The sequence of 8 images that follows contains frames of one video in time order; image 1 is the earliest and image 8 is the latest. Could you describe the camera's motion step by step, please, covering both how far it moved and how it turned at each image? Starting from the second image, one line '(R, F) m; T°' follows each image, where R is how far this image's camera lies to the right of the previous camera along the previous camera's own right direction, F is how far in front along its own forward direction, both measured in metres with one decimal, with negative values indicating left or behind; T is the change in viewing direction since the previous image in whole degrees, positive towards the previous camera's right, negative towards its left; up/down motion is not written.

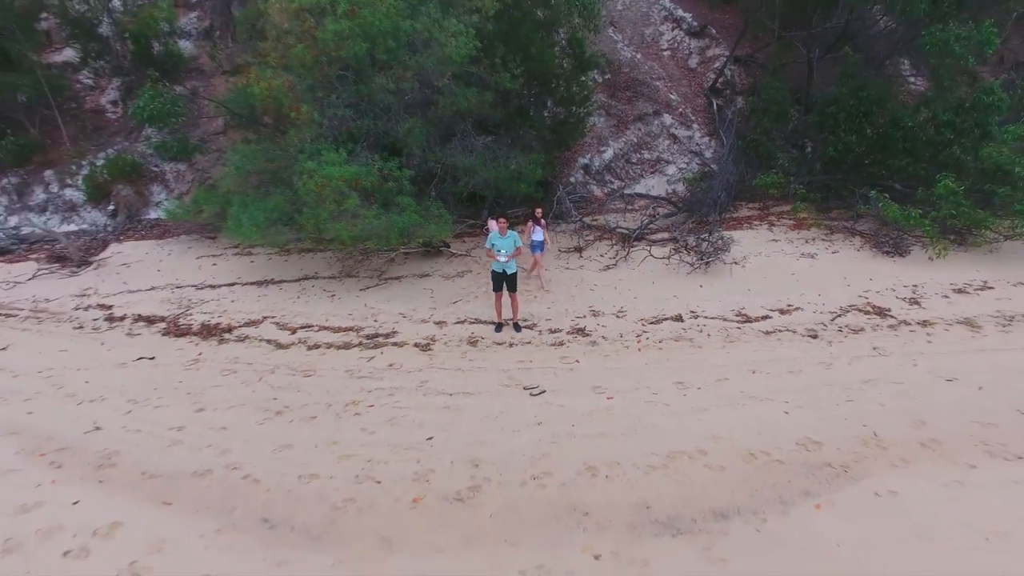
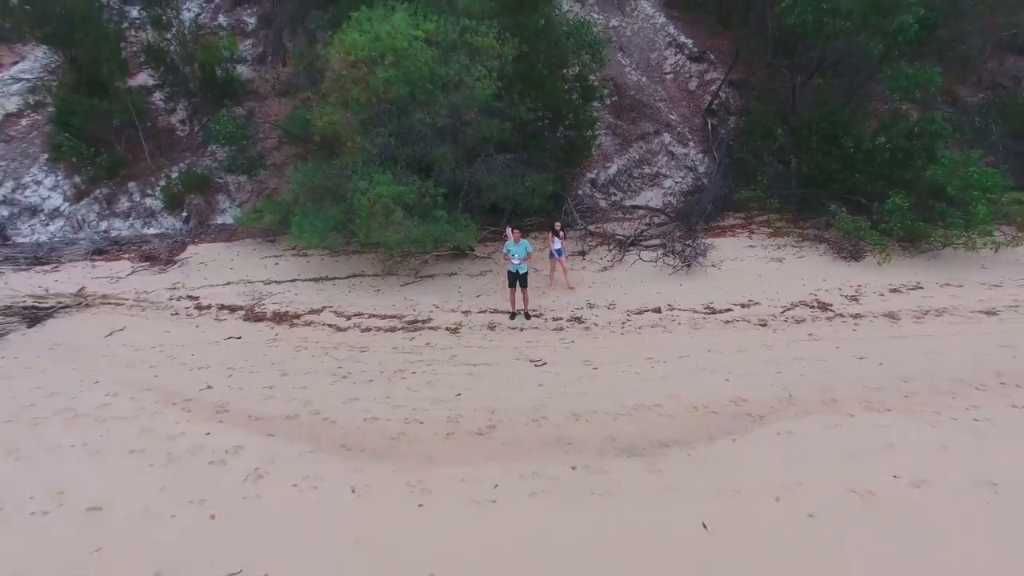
(+0.1, -1.5) m; -2°
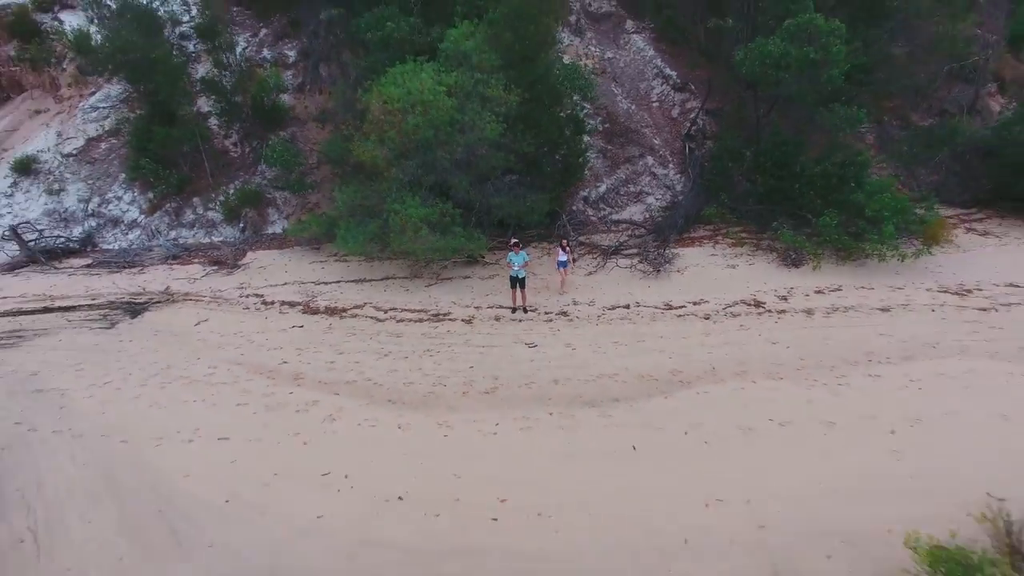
(+0.2, -2.1) m; -1°
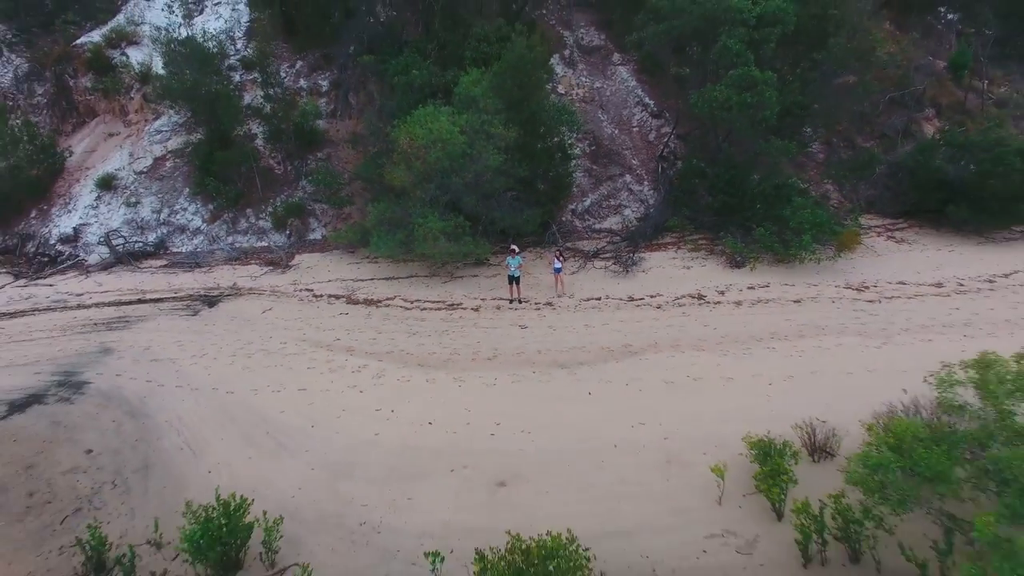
(+0.2, -2.8) m; -1°
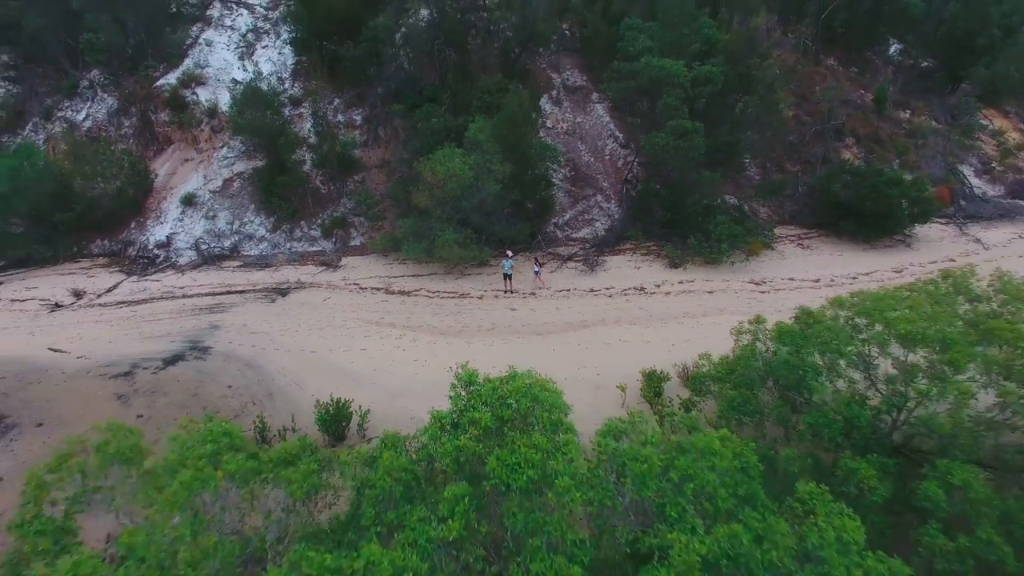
(+0.3, -4.7) m; 0°
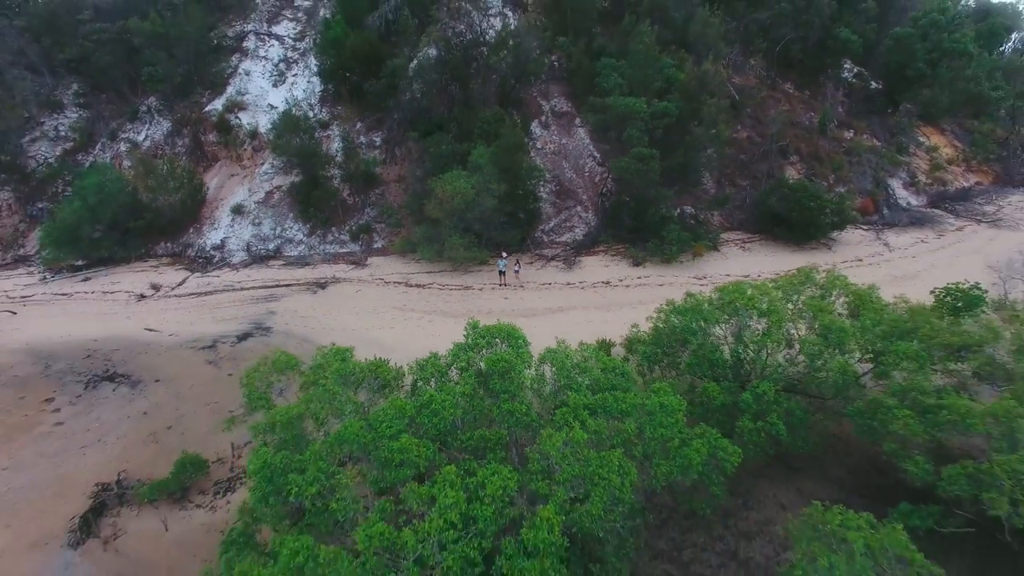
(+0.3, -4.4) m; 0°
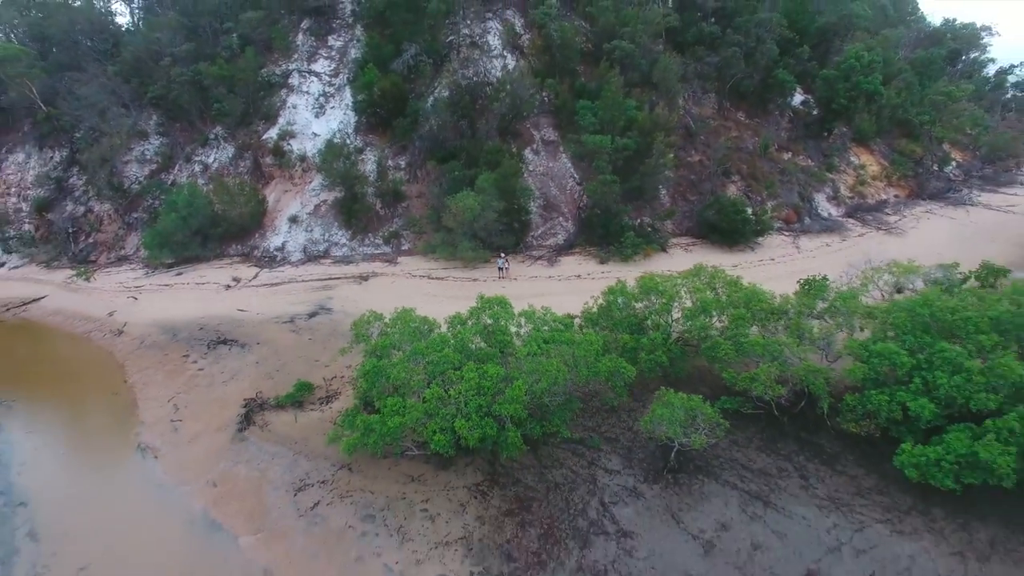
(+0.3, -7.1) m; 0°
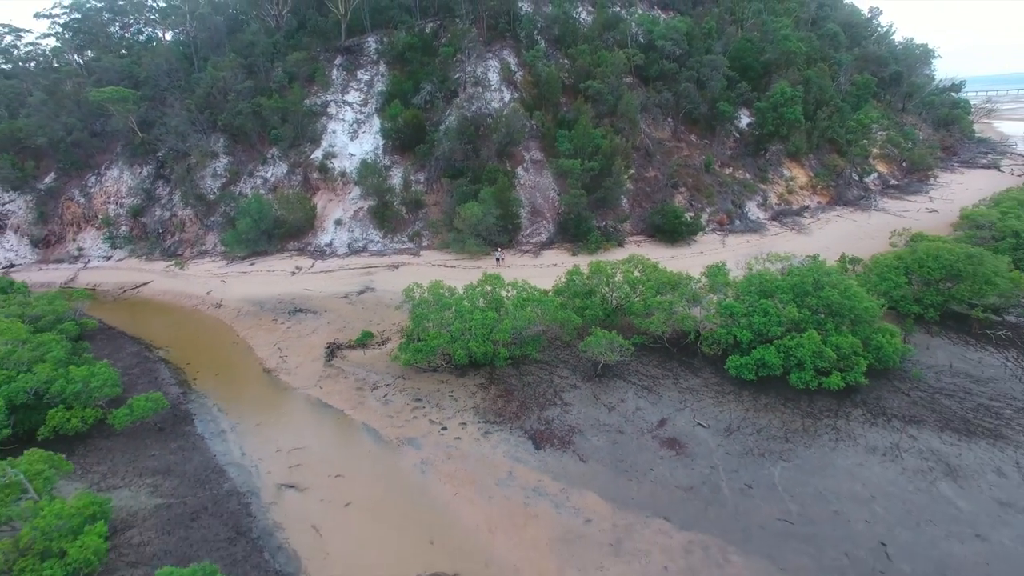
(+0.4, -9.7) m; 0°
